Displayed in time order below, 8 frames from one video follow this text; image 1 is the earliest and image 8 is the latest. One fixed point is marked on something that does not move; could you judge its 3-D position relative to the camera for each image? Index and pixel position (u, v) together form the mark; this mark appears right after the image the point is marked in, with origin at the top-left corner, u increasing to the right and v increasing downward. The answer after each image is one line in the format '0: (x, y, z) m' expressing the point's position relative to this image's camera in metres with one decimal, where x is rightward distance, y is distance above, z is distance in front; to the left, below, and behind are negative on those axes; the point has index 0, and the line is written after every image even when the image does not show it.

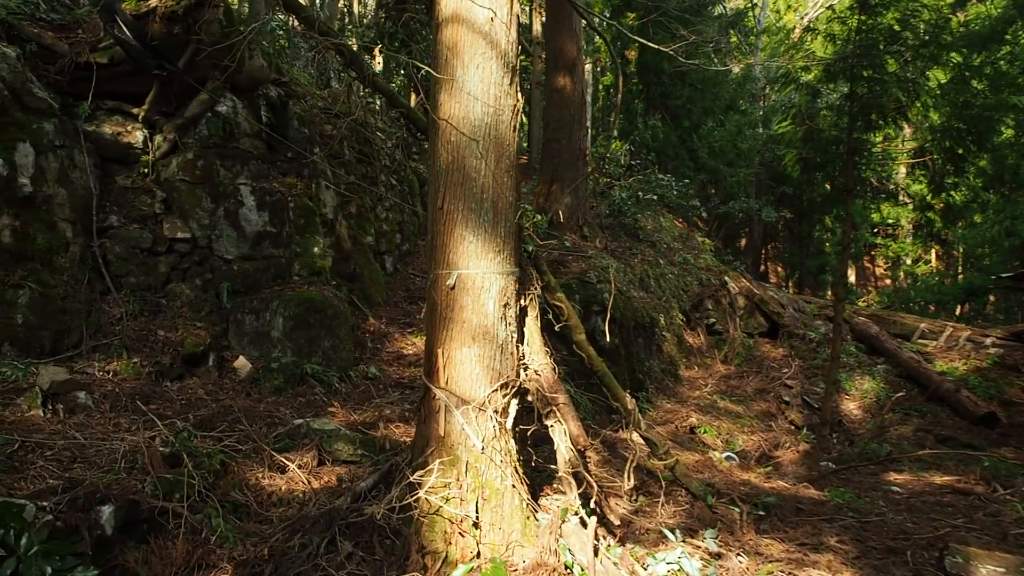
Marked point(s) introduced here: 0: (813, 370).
0: (+3.5, -1.0, +9.1) m
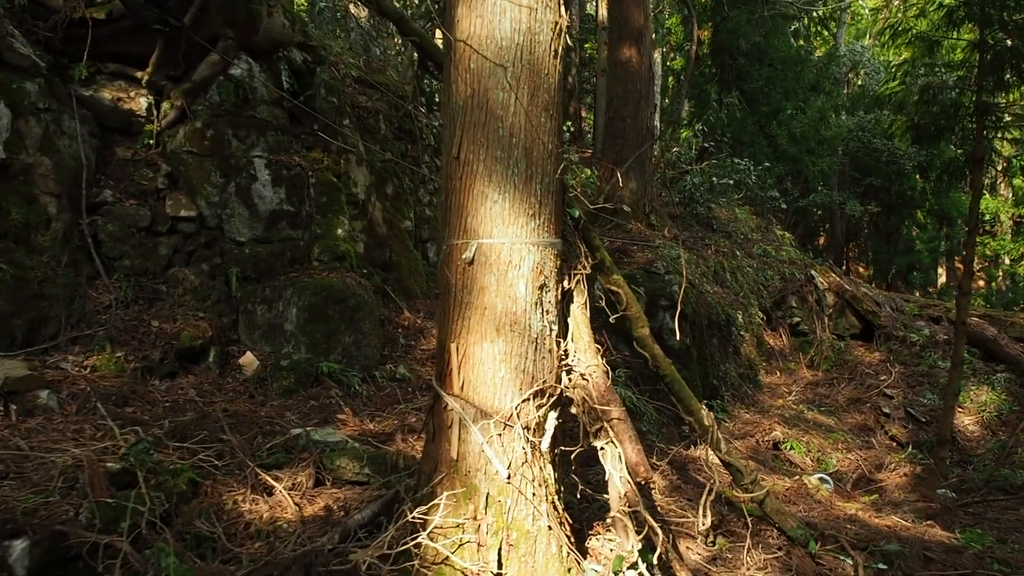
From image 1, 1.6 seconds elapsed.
0: (+4.1, -0.9, +7.9) m
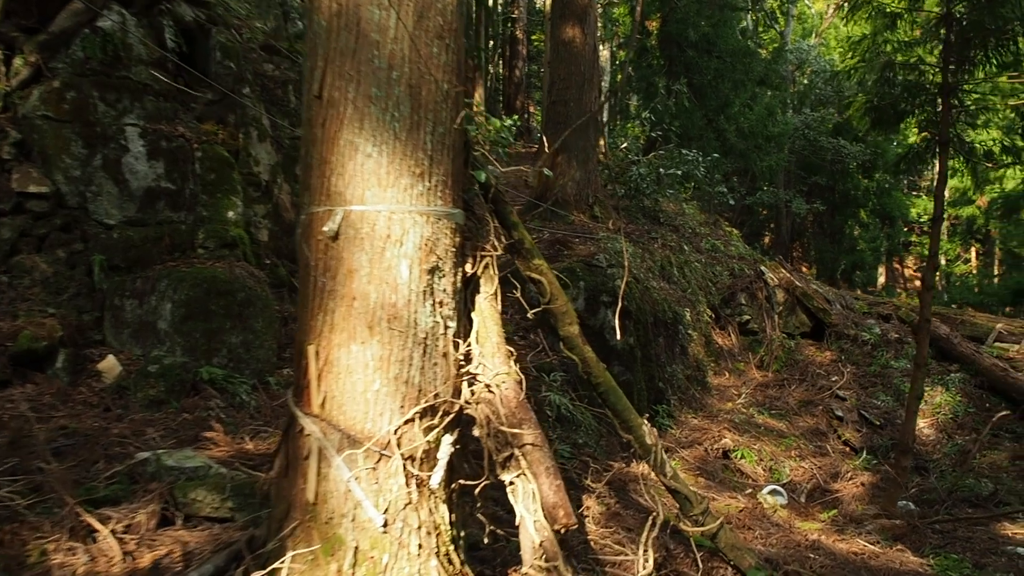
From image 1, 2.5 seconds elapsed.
0: (+3.4, -0.9, +7.5) m
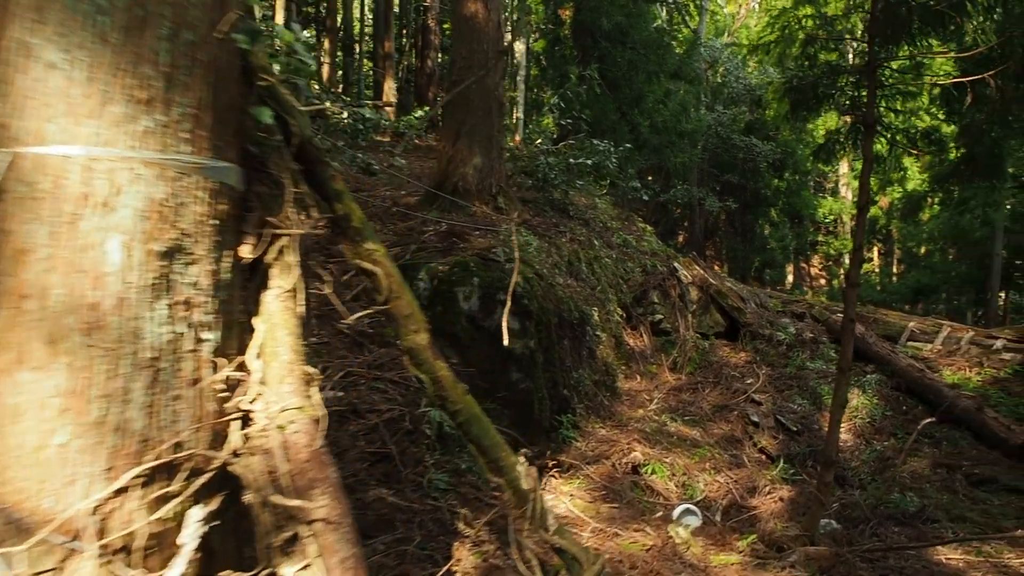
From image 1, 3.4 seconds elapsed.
0: (+2.5, -0.9, +7.2) m
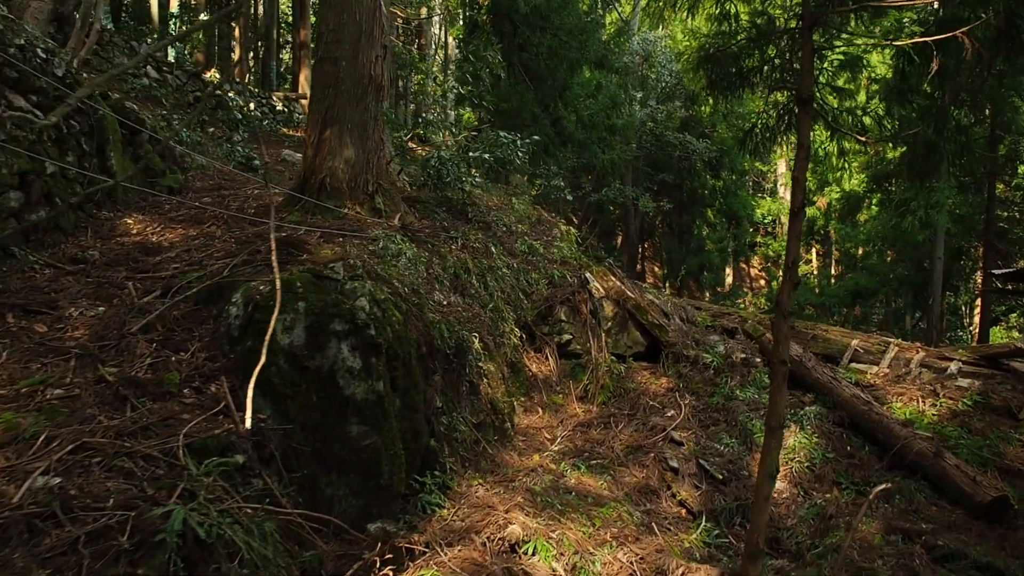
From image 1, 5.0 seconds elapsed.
0: (+1.6, -1.0, +6.1) m
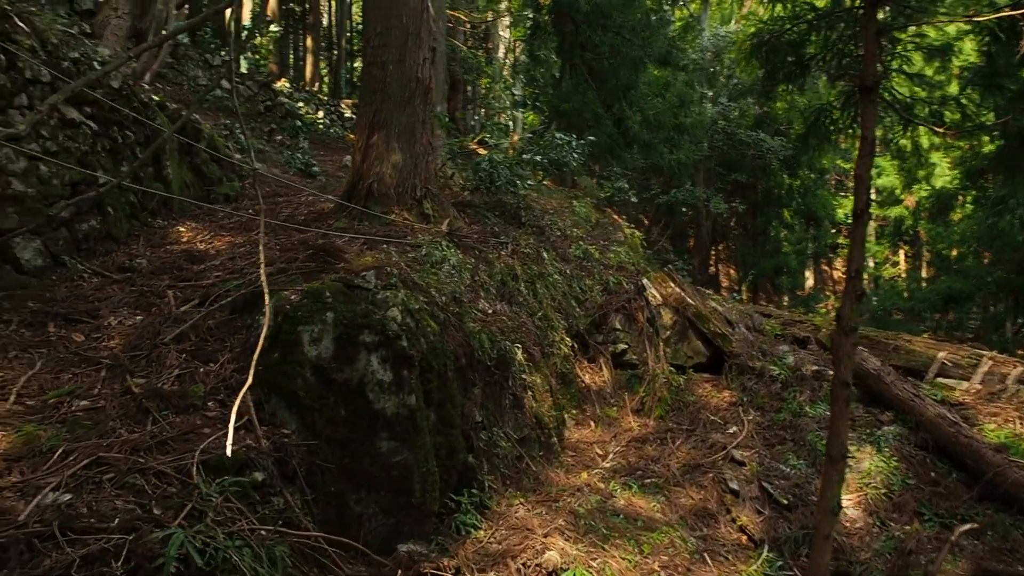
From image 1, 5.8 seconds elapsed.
0: (+1.9, -1.0, +5.7) m
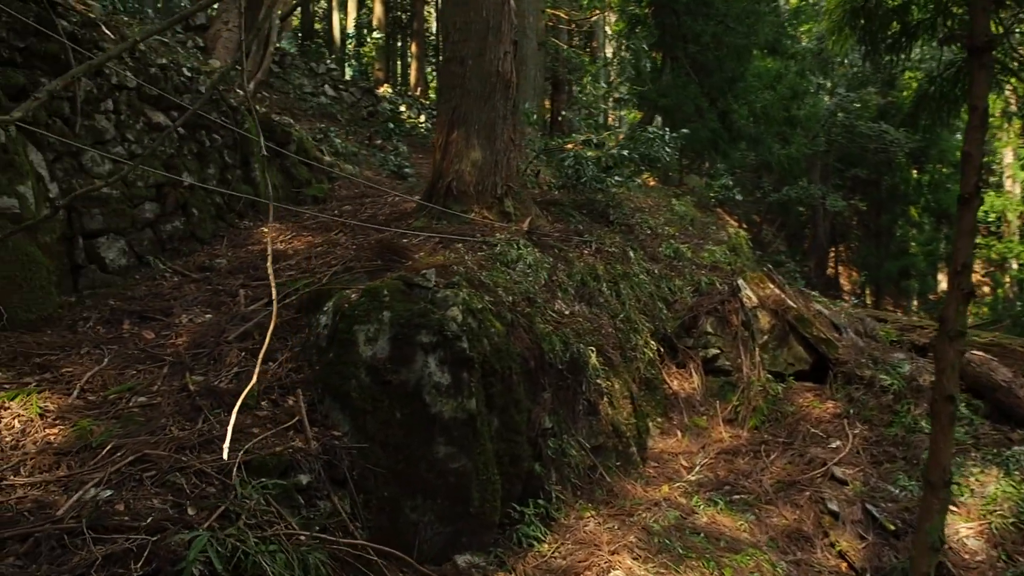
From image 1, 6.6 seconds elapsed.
0: (+2.5, -1.0, +5.2) m
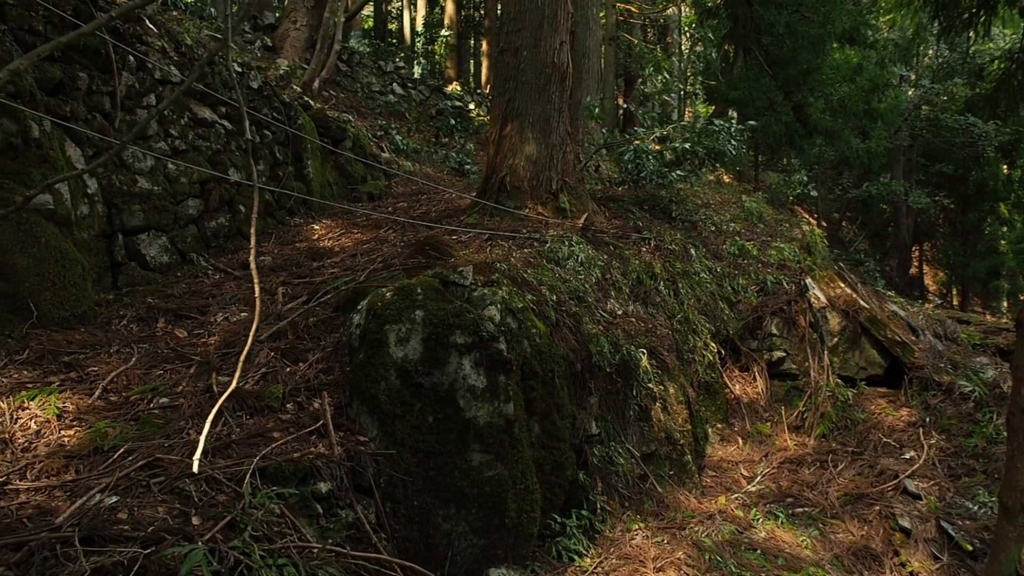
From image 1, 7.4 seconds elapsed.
0: (+2.8, -1.0, +4.7) m
